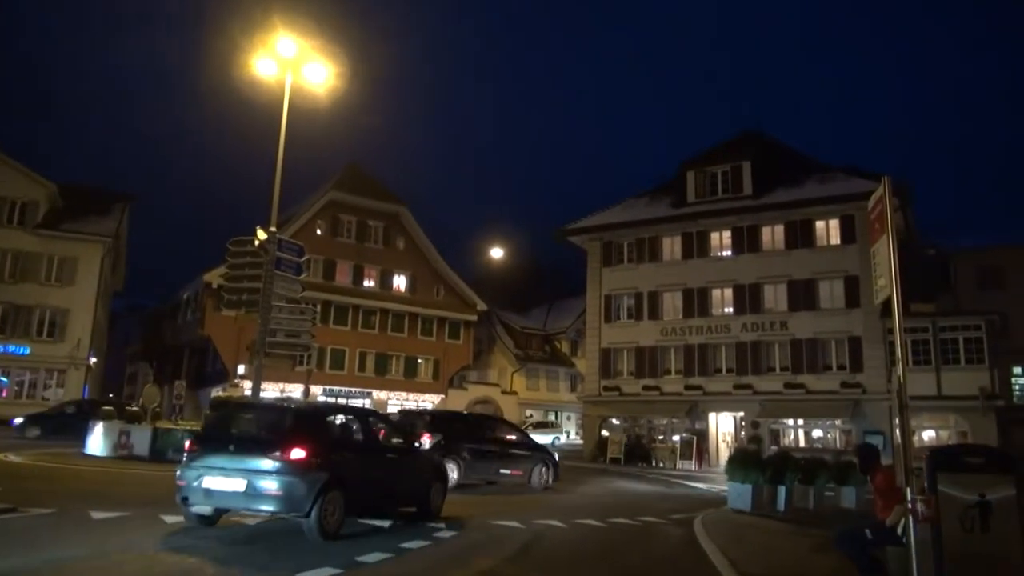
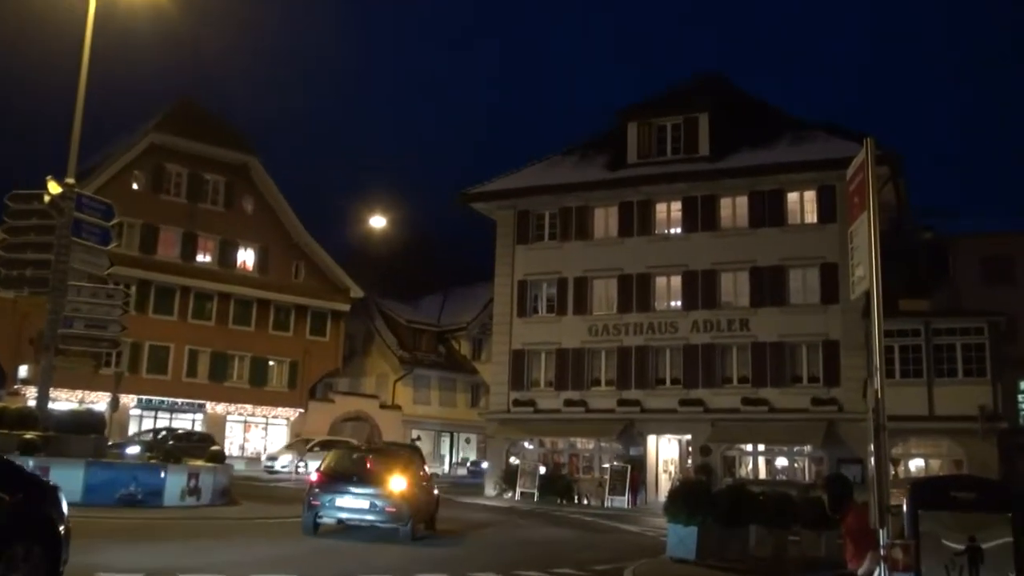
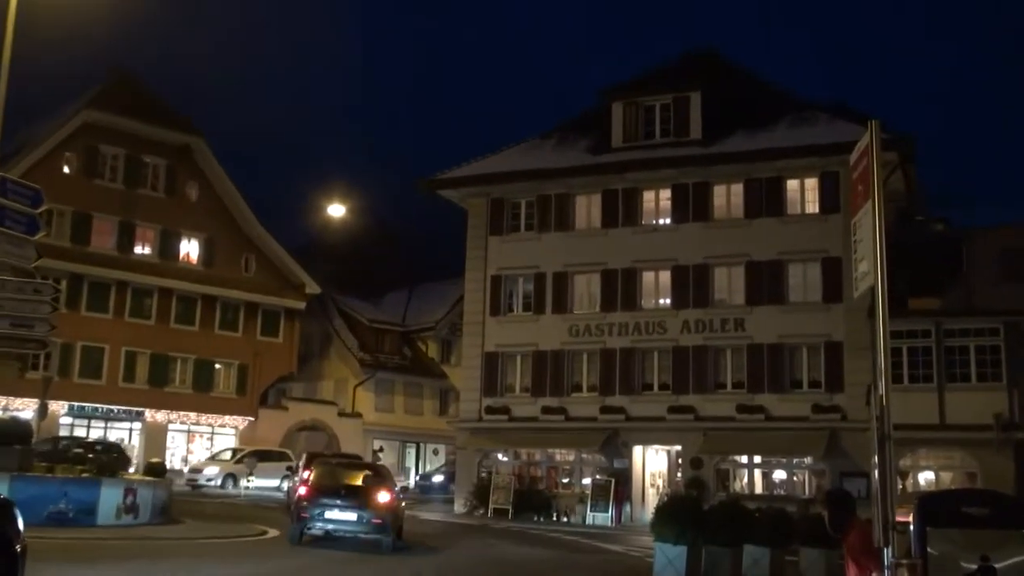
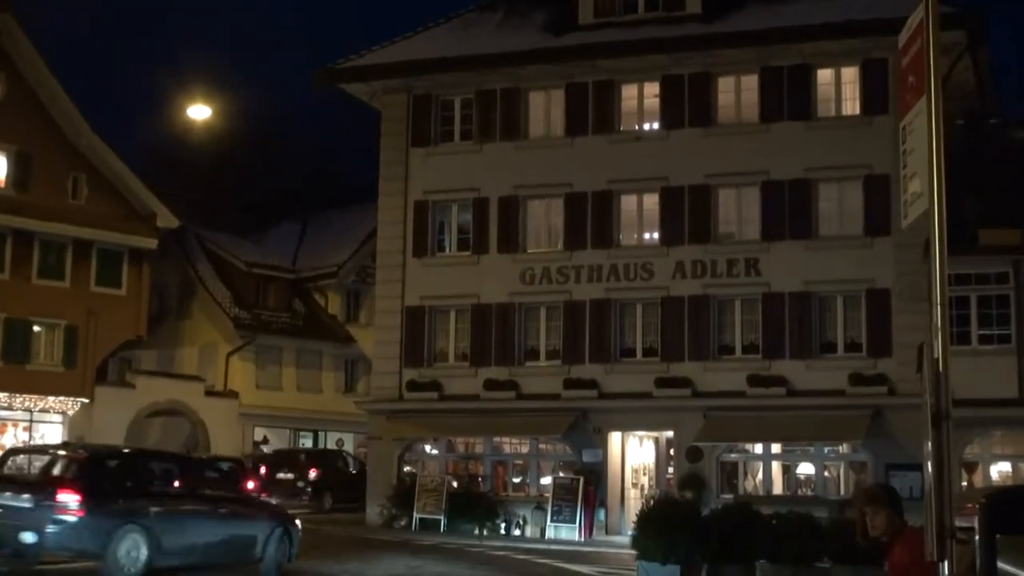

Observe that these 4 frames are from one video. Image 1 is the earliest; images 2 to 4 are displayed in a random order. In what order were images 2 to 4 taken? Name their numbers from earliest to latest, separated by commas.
2, 3, 4
